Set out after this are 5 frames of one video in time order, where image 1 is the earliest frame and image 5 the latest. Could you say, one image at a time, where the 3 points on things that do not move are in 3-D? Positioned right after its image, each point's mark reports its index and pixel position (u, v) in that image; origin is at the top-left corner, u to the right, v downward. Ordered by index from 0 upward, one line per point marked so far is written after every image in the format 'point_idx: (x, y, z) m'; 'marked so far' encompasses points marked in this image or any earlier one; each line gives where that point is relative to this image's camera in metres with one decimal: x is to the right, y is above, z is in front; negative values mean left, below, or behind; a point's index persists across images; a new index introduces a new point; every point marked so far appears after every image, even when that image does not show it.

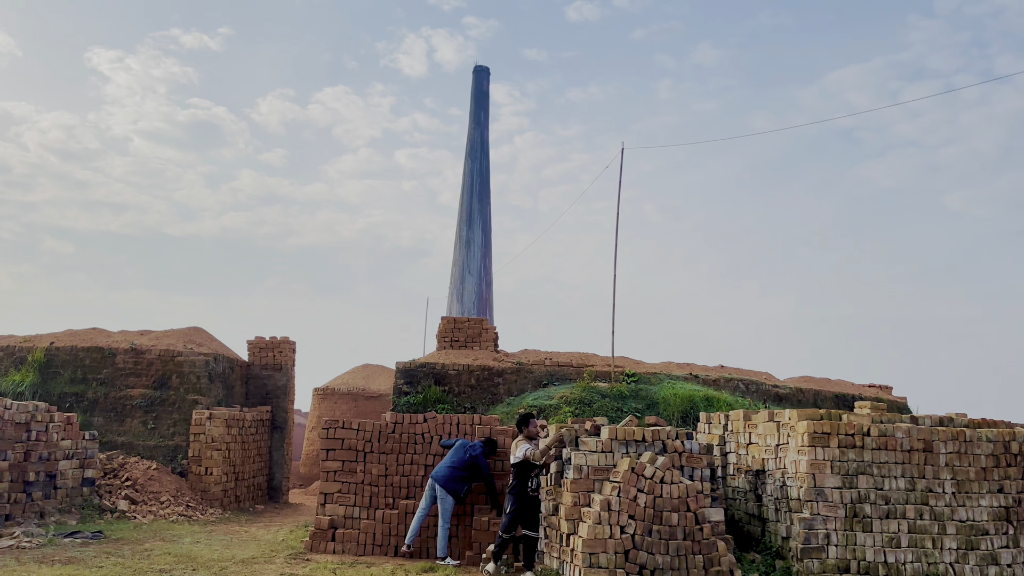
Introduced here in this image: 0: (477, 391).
0: (-0.7, -2.1, +16.0) m
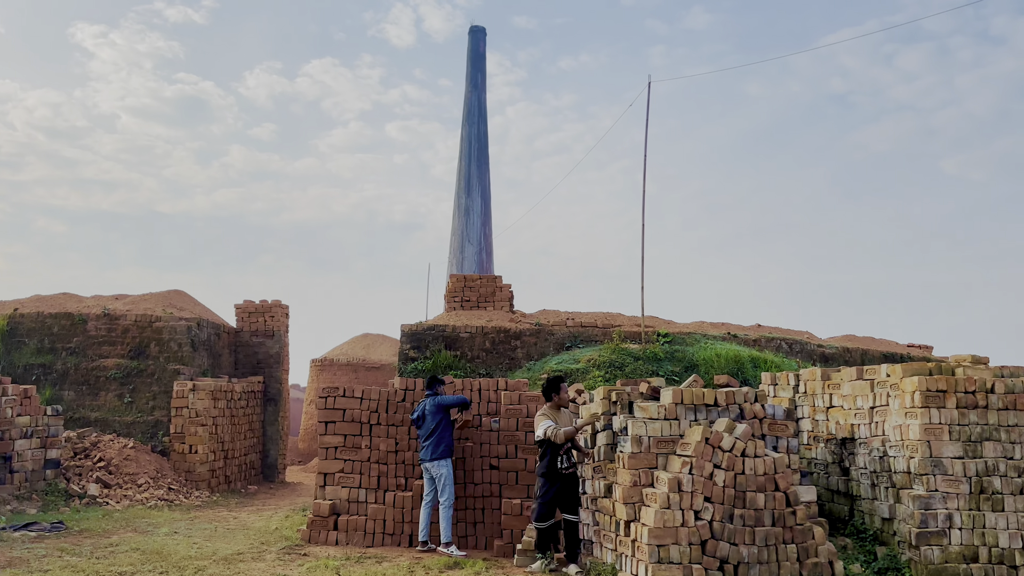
0: (-0.3, -1.2, +14.3) m
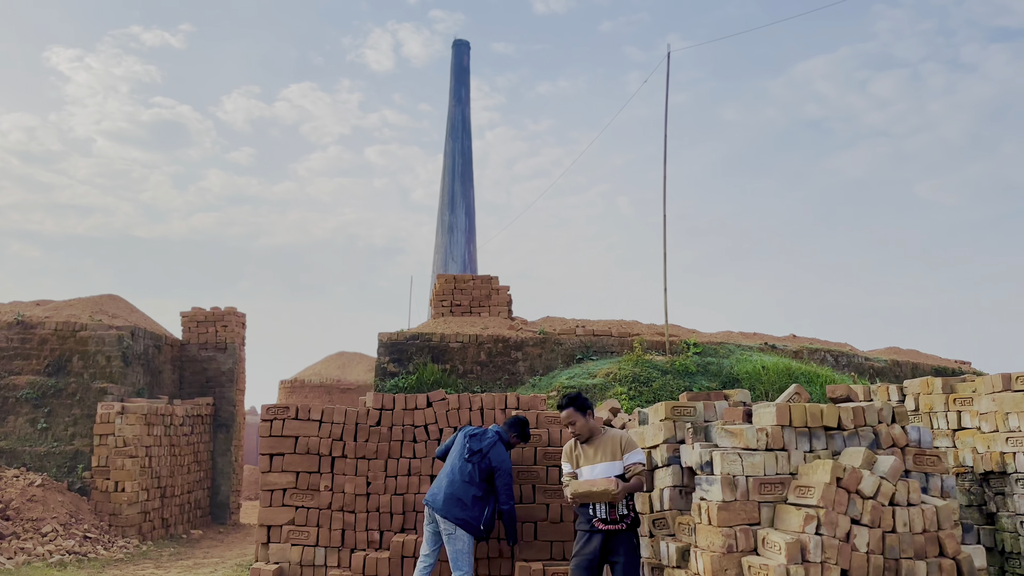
0: (-0.3, -1.2, +11.9) m
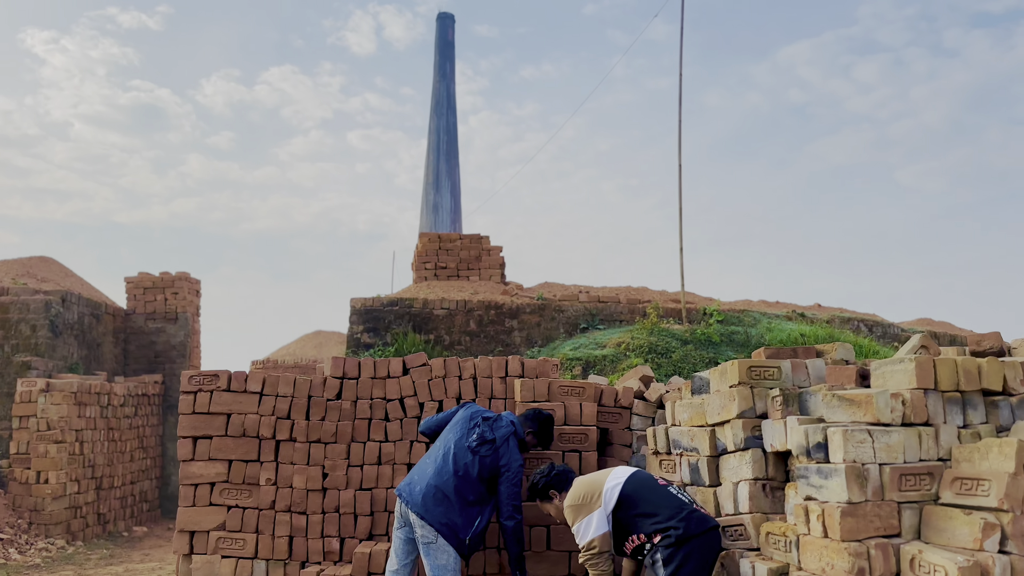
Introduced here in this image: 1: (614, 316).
0: (-0.4, -0.7, +10.3) m
1: (+1.4, -0.4, +10.7) m
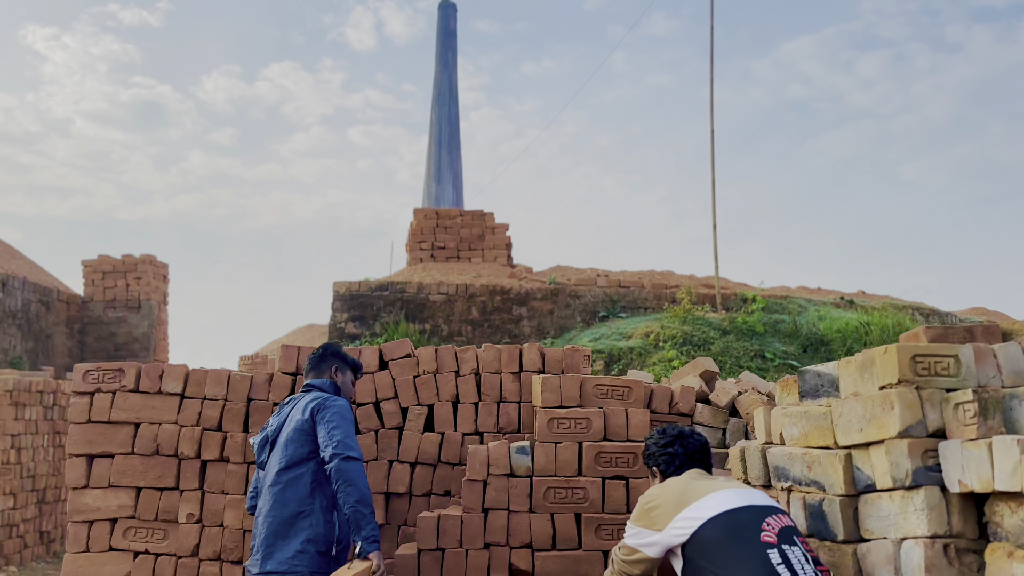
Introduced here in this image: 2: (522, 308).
0: (-0.3, -0.5, +8.9) m
1: (+1.5, -0.2, +9.2) m
2: (+0.1, -0.2, +9.0) m
